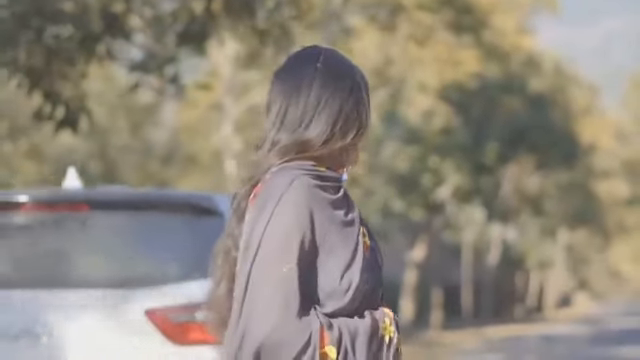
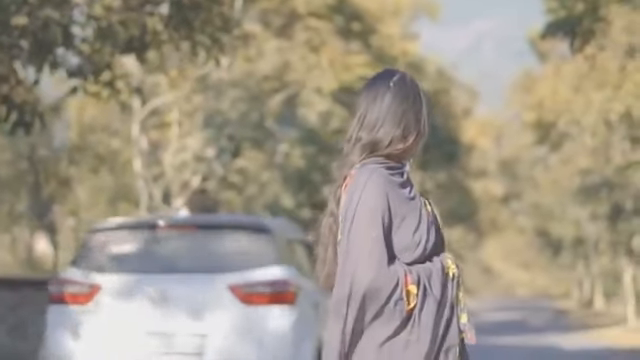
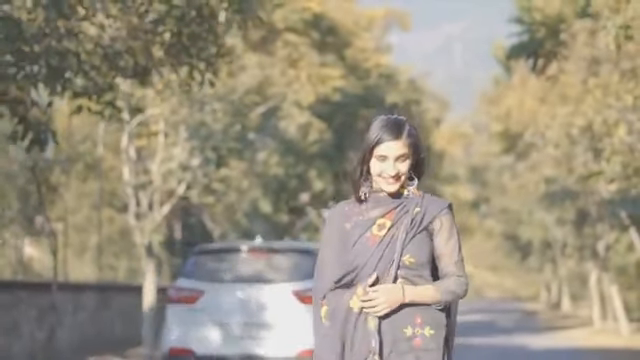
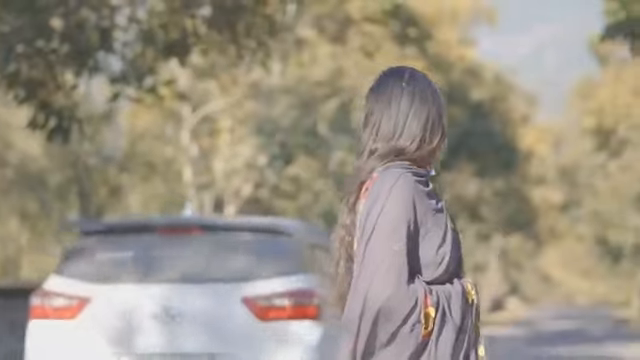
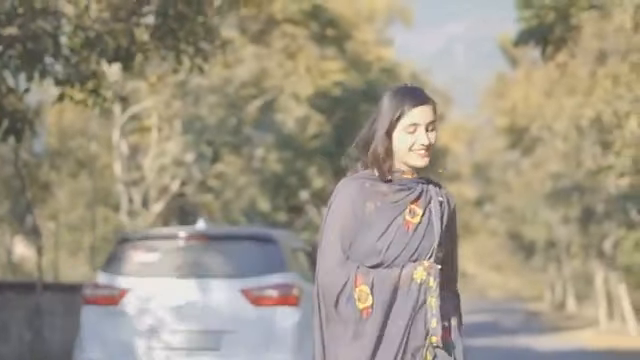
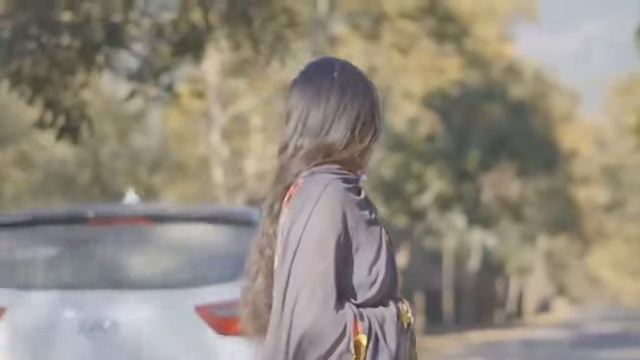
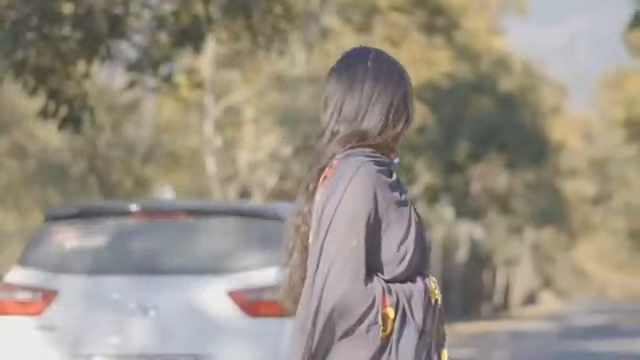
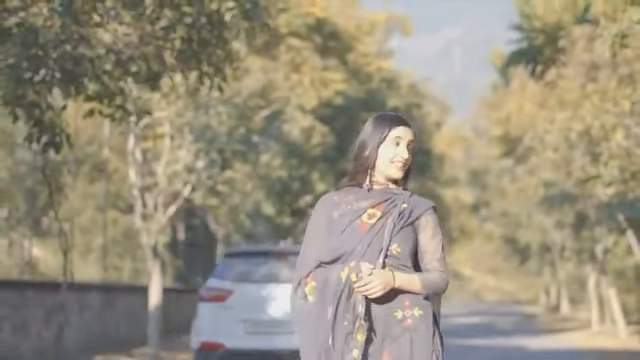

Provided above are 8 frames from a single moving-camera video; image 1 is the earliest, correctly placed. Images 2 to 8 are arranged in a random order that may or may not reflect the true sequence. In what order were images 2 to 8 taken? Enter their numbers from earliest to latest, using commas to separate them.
6, 7, 4, 2, 5, 3, 8
